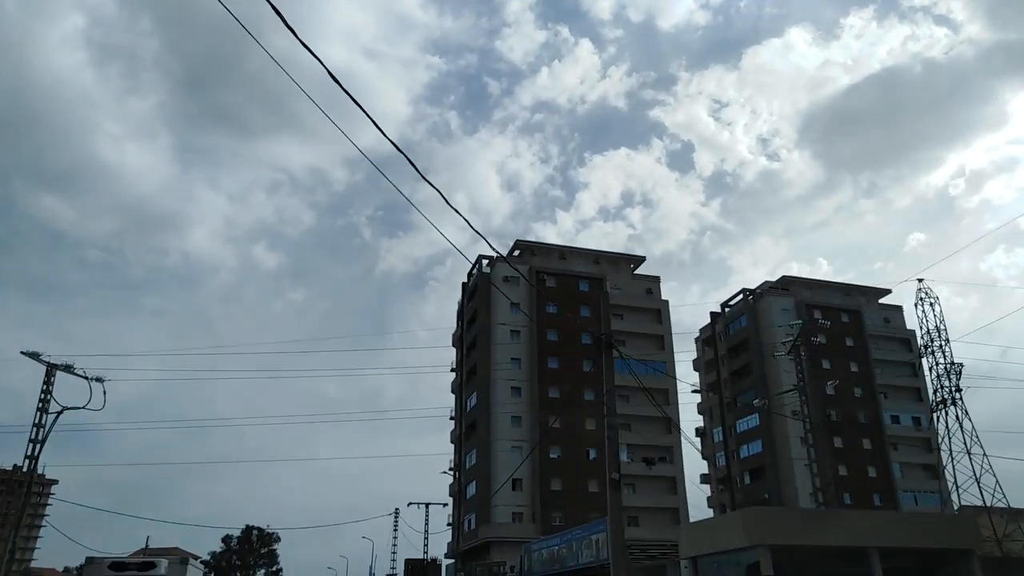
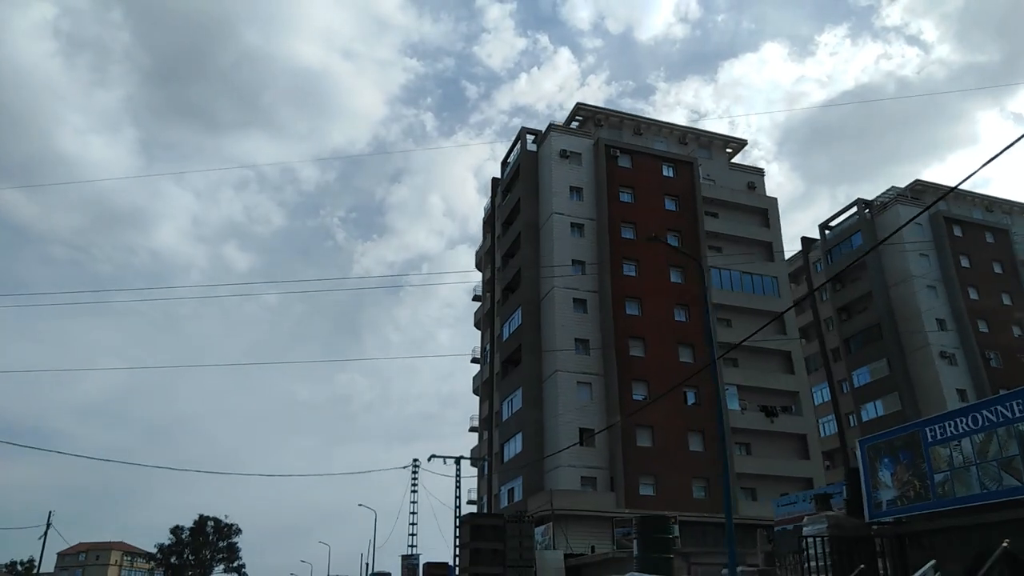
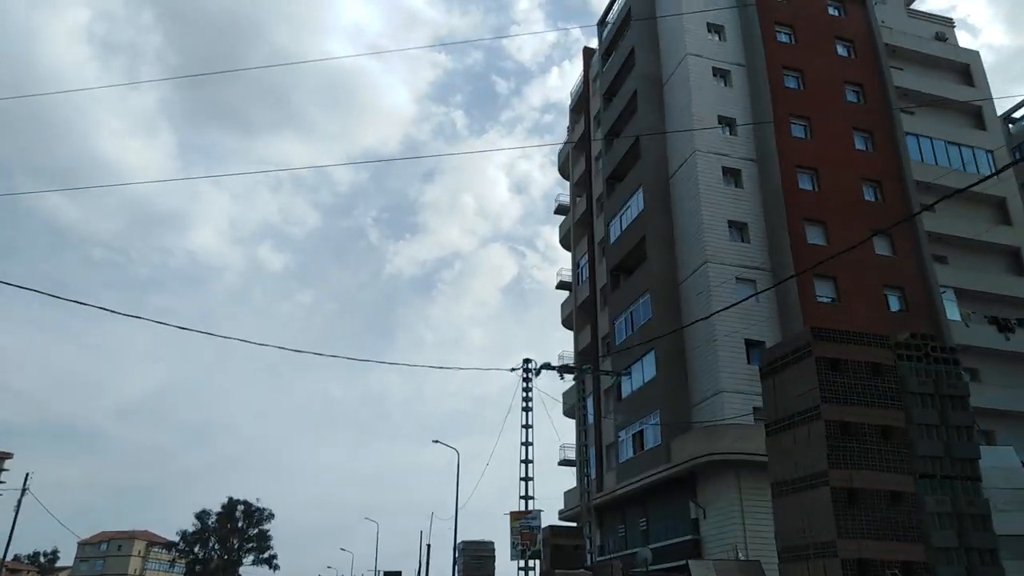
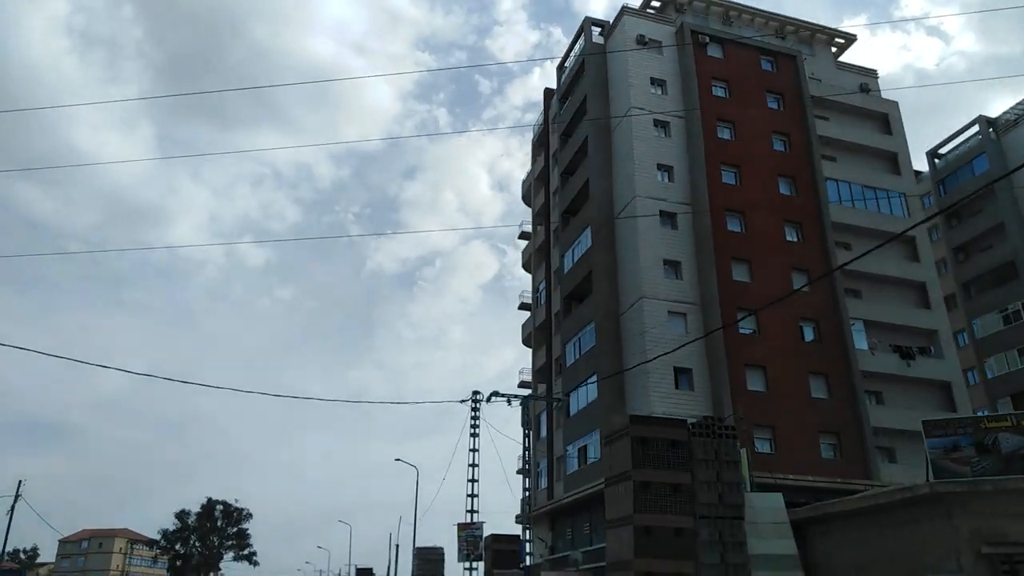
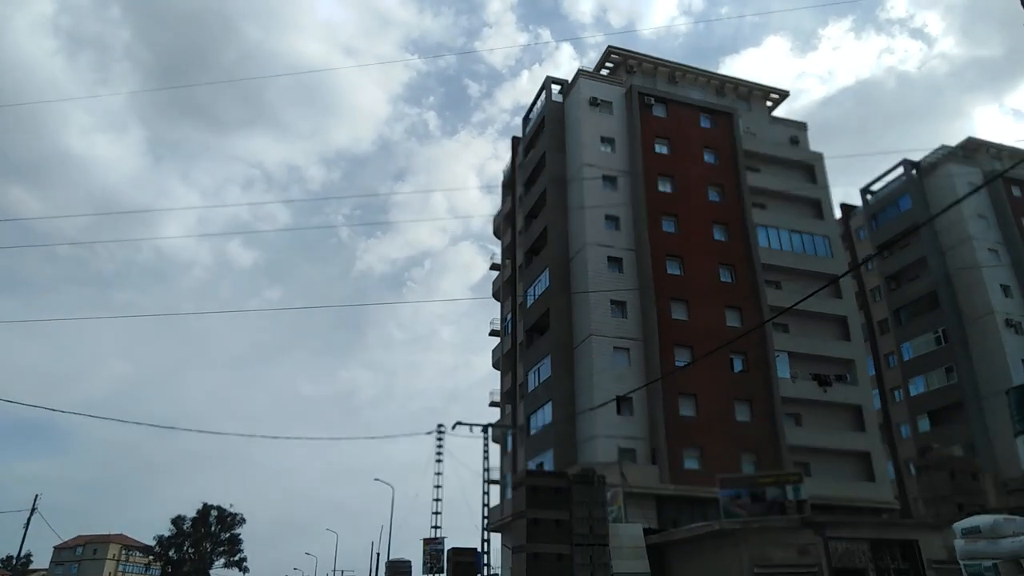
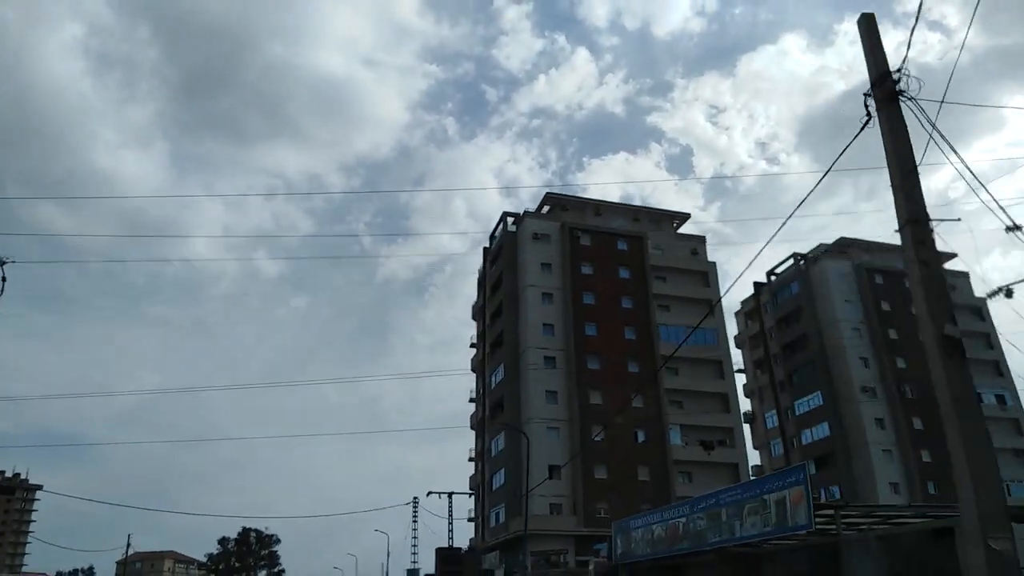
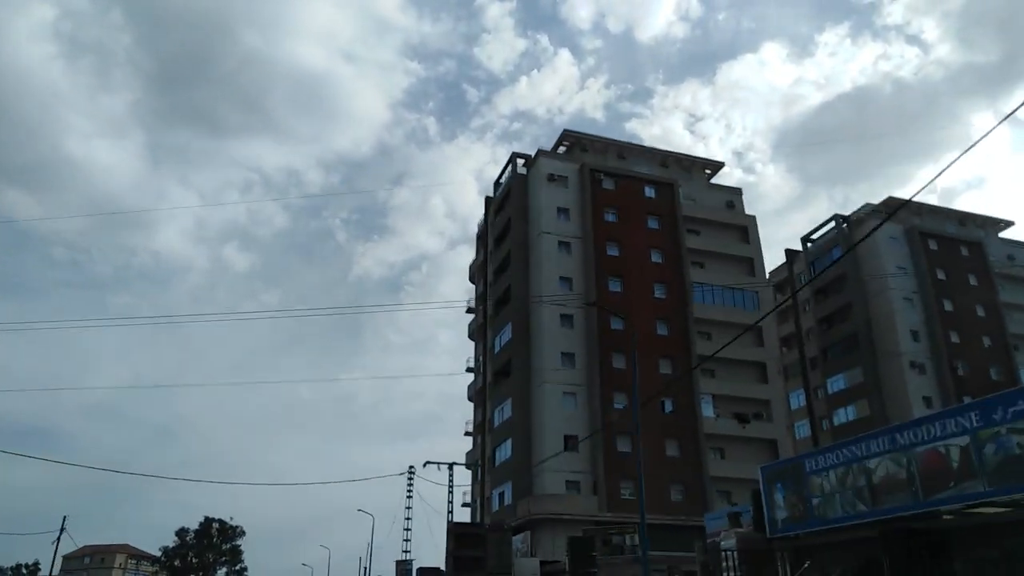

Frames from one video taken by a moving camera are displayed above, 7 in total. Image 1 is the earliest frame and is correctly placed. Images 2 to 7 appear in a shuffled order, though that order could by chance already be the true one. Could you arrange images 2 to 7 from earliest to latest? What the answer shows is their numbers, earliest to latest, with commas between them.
6, 7, 2, 5, 4, 3
